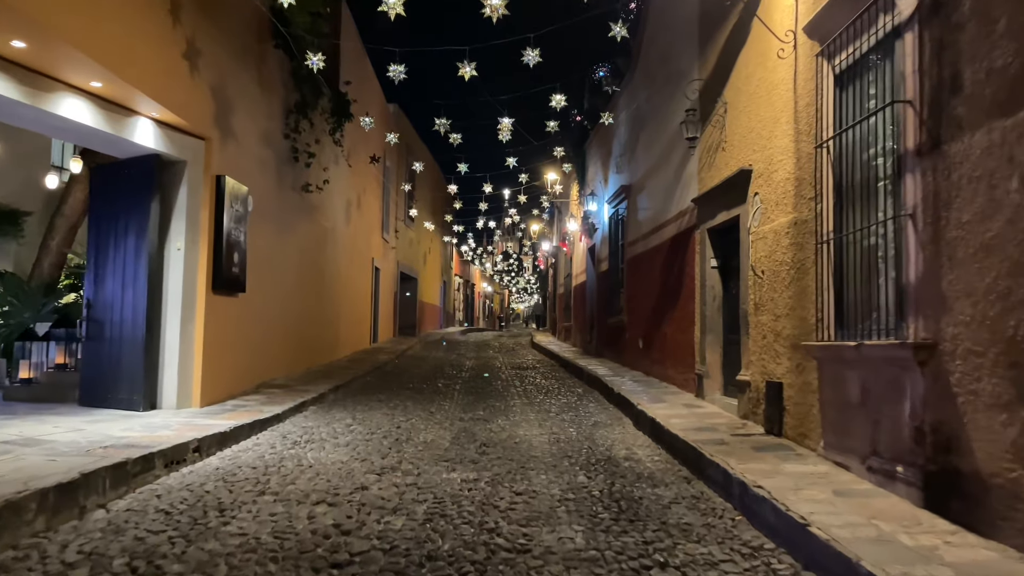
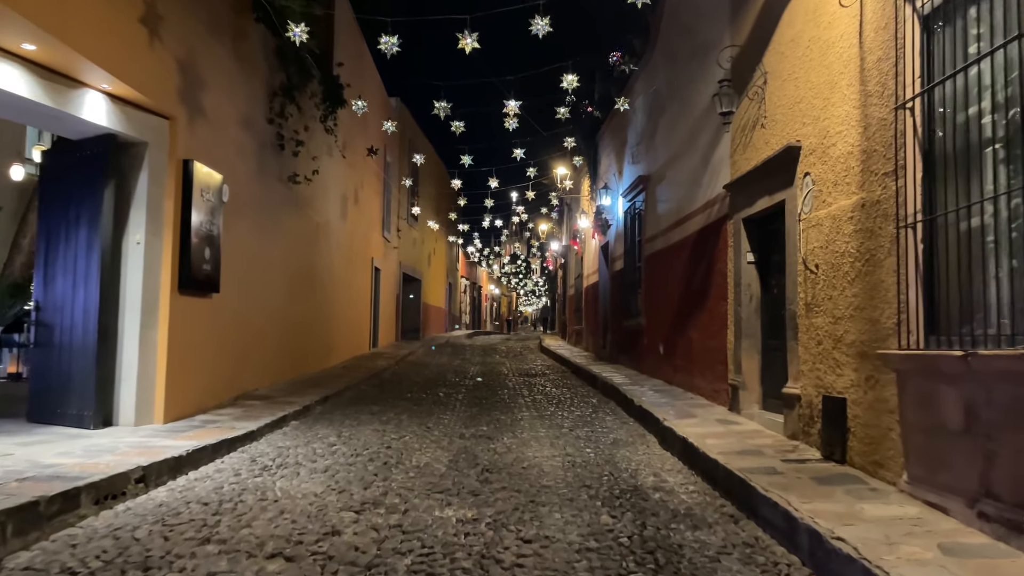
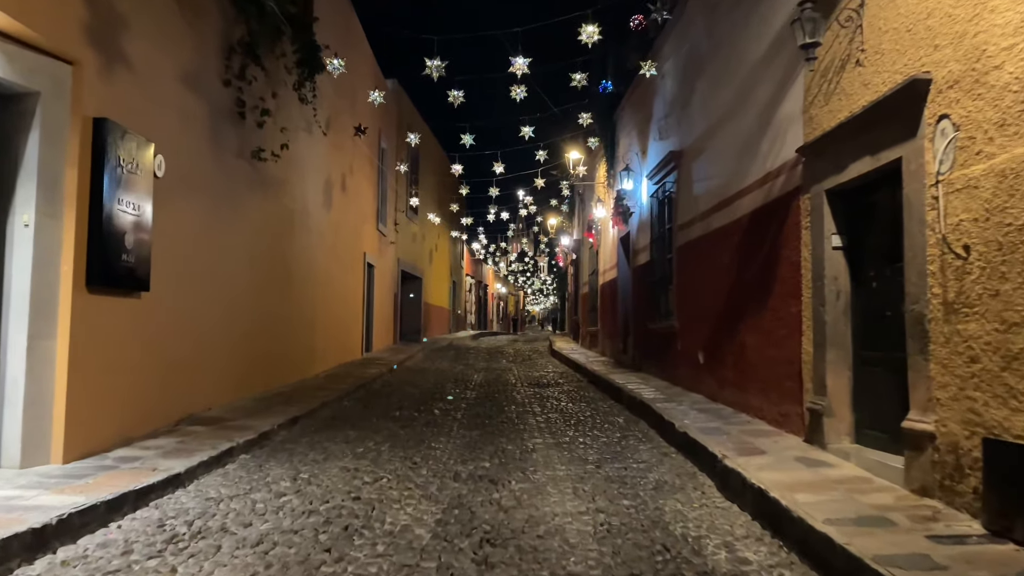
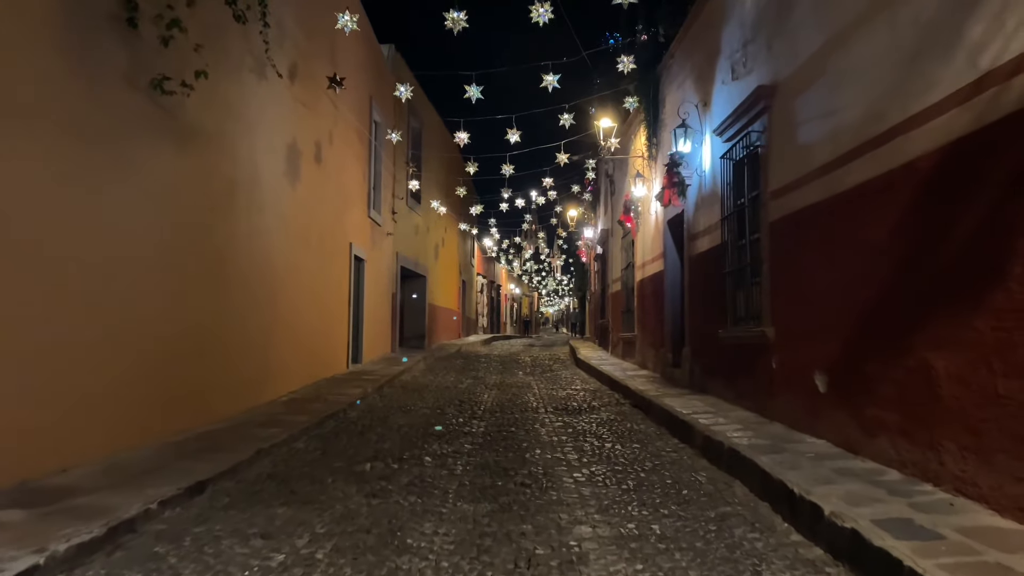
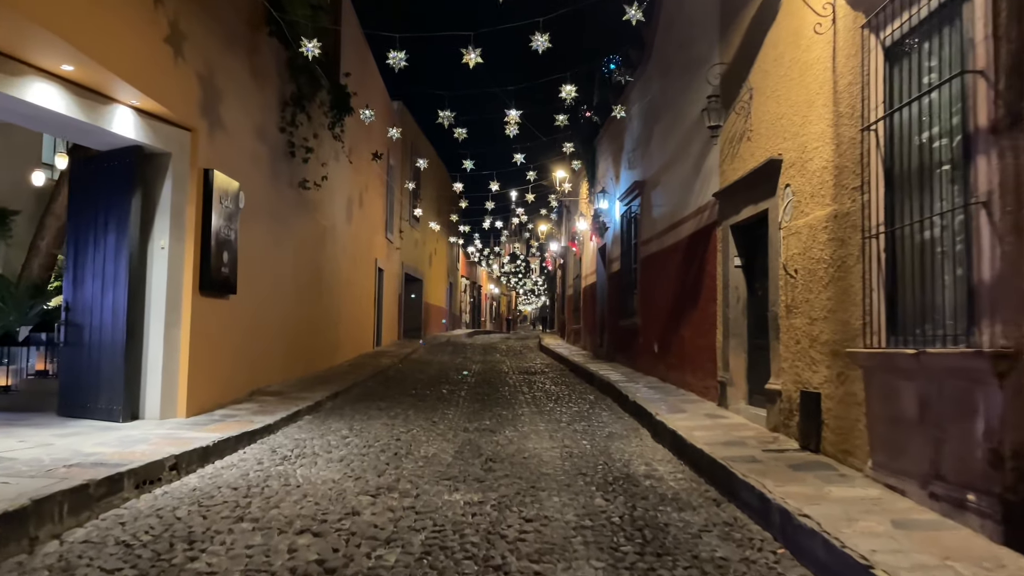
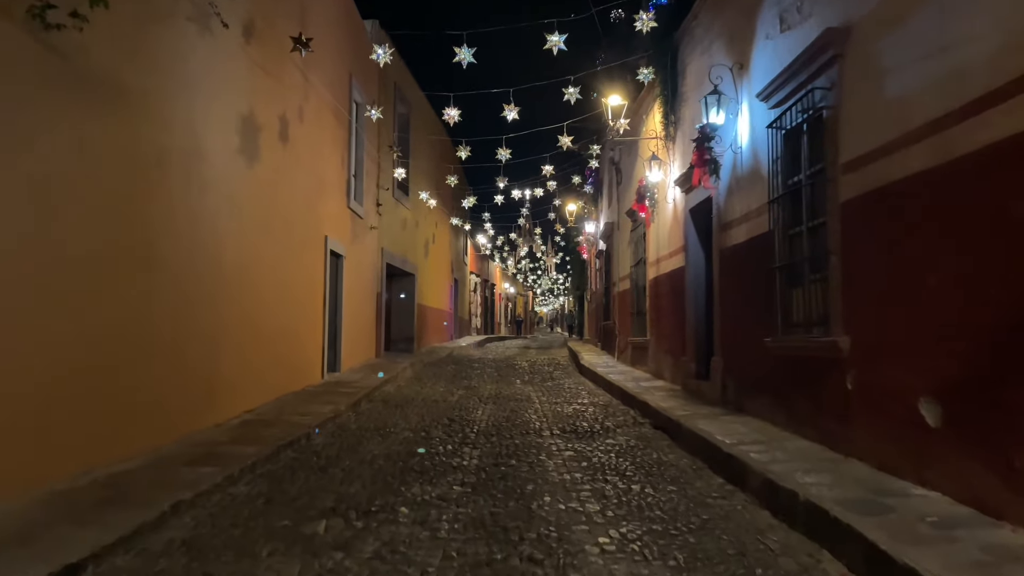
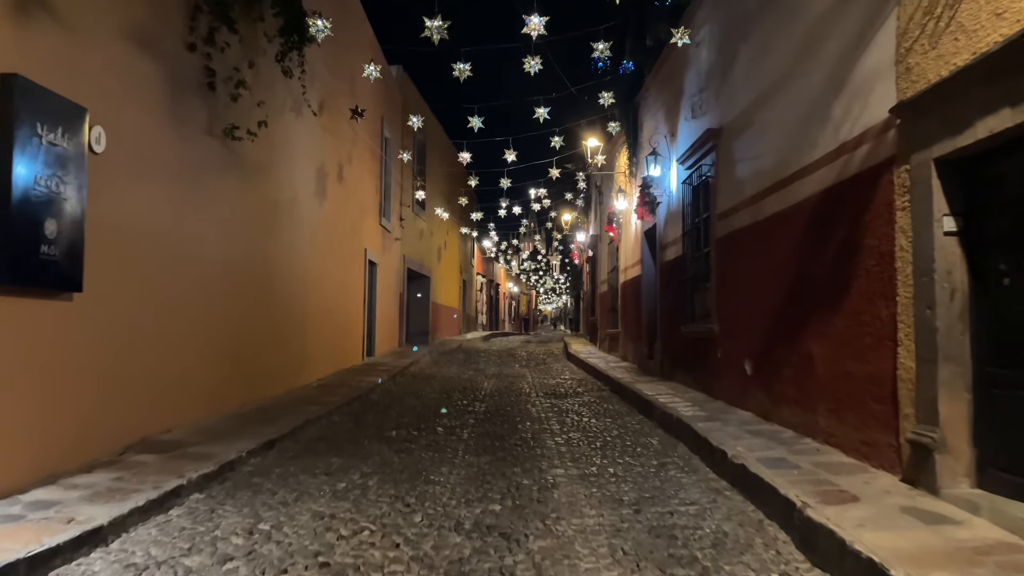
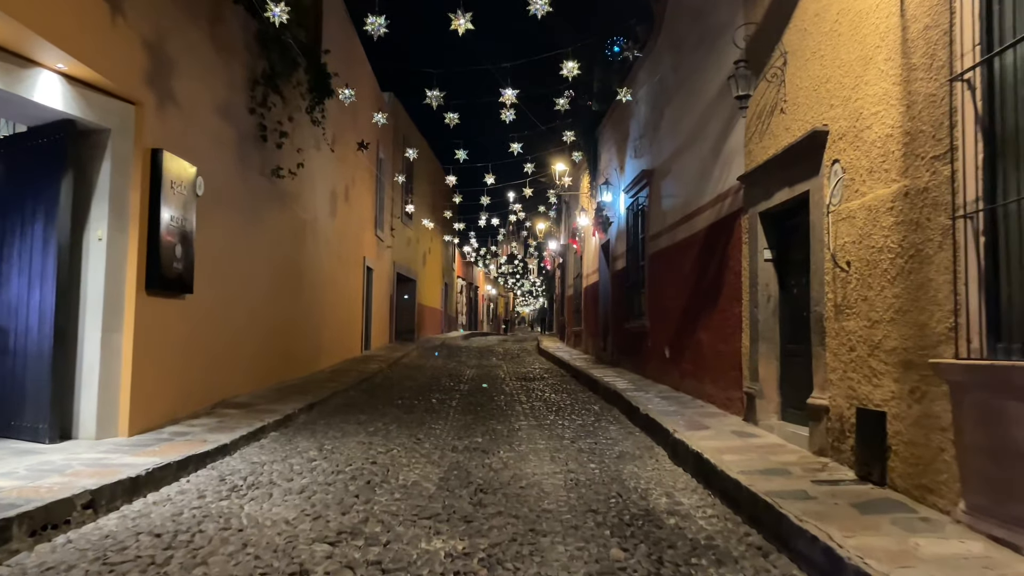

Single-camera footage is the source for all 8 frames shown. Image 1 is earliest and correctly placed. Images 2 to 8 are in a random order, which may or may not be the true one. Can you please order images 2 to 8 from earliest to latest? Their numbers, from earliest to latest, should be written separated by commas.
5, 2, 8, 3, 7, 4, 6
